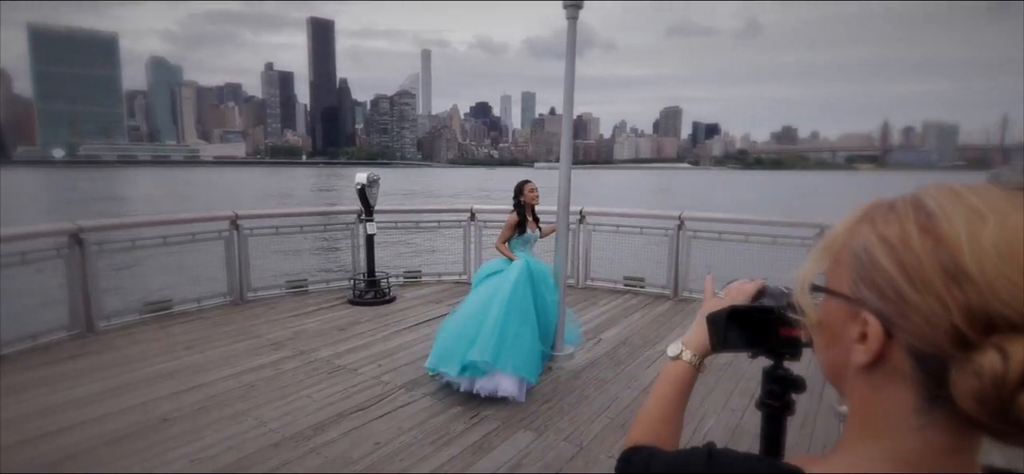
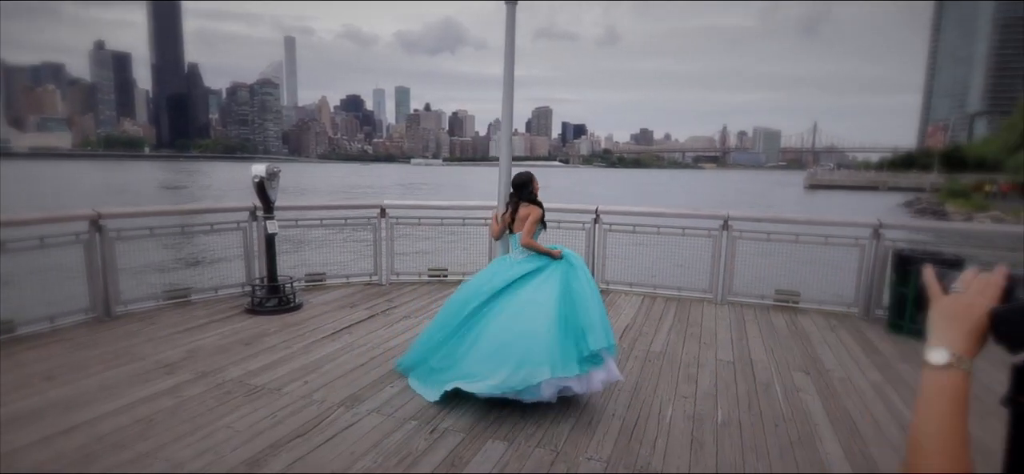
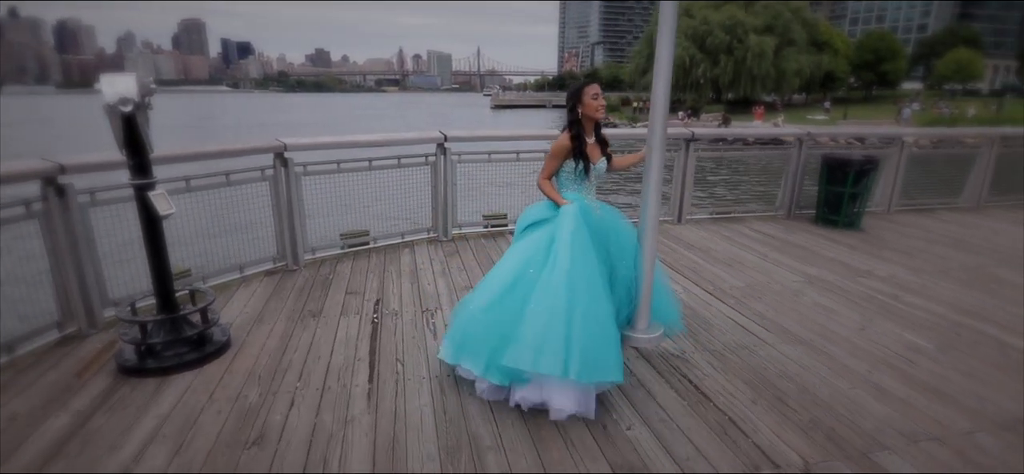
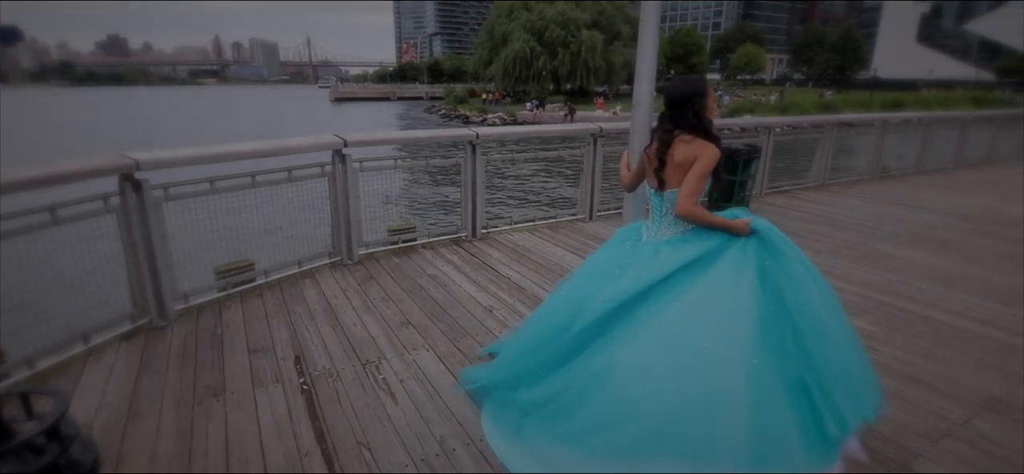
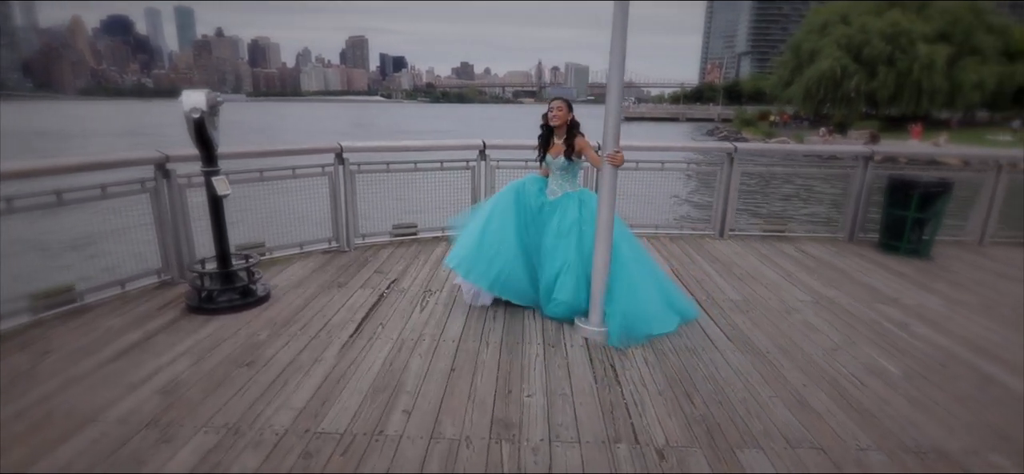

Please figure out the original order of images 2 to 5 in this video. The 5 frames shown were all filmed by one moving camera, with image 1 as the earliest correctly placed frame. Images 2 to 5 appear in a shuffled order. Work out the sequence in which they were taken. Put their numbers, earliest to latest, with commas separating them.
2, 5, 3, 4
